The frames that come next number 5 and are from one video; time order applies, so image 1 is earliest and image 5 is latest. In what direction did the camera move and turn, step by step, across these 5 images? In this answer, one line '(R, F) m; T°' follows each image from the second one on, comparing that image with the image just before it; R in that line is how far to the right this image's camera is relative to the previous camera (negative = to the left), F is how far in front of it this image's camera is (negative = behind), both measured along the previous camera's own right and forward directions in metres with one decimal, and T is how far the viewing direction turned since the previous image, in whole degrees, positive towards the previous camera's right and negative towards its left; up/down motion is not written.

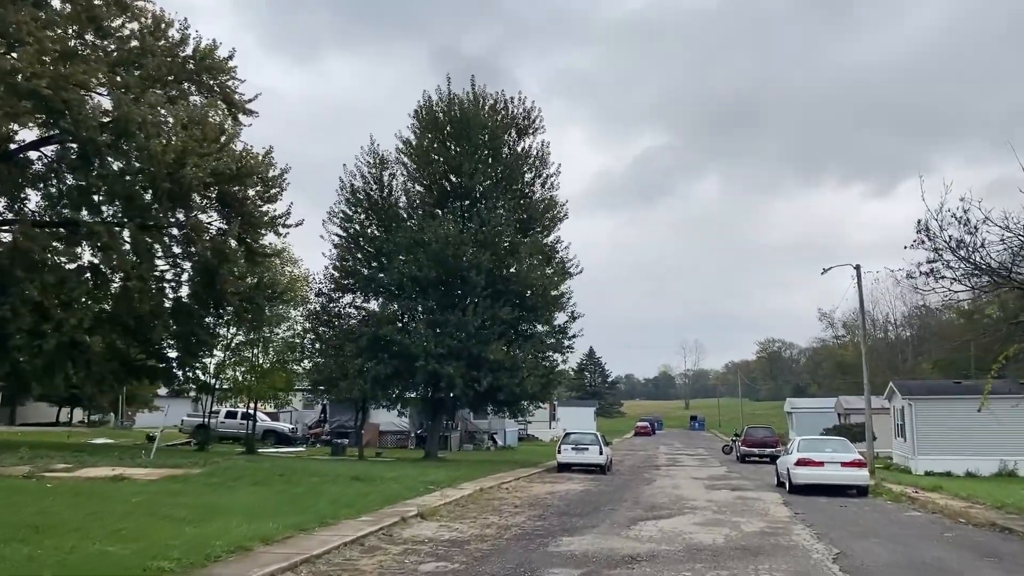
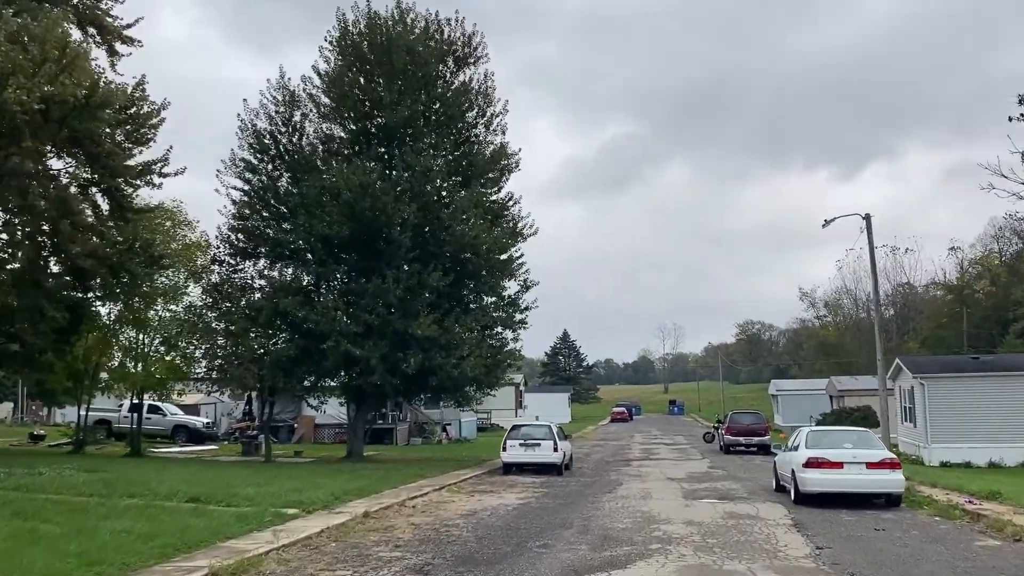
(+1.3, +5.6) m; +1°
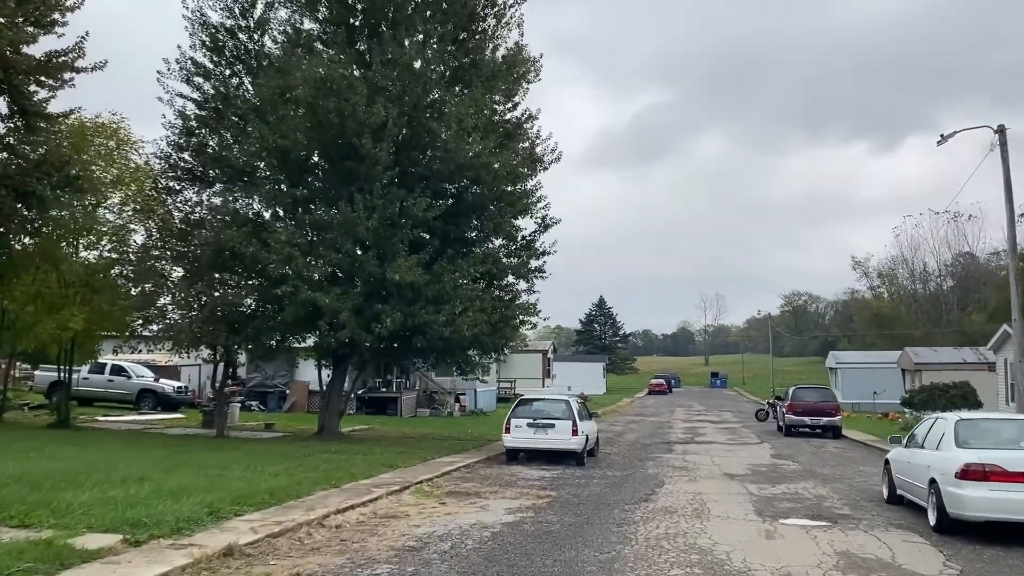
(+0.6, +5.7) m; -3°
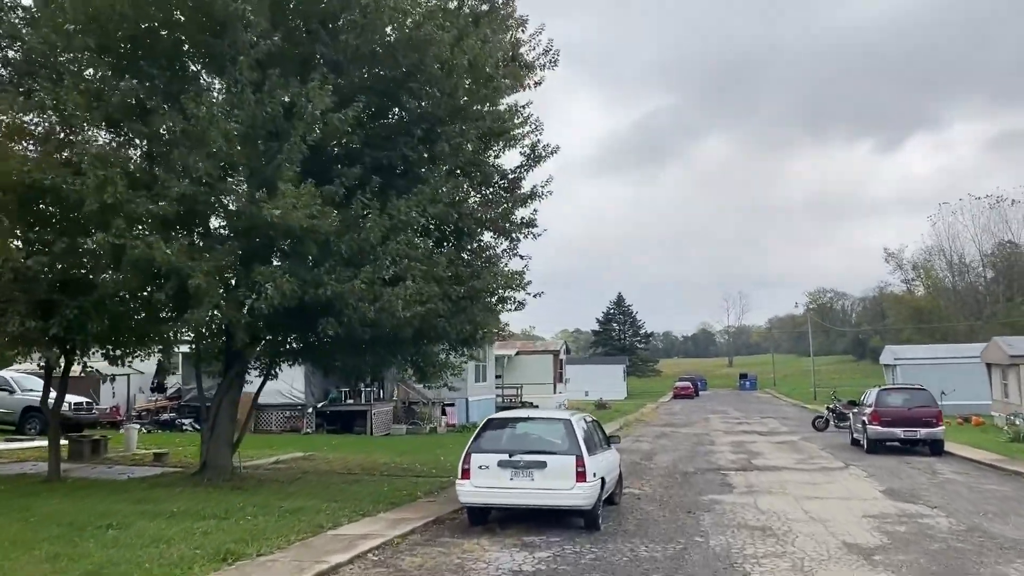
(+0.7, +7.3) m; -1°
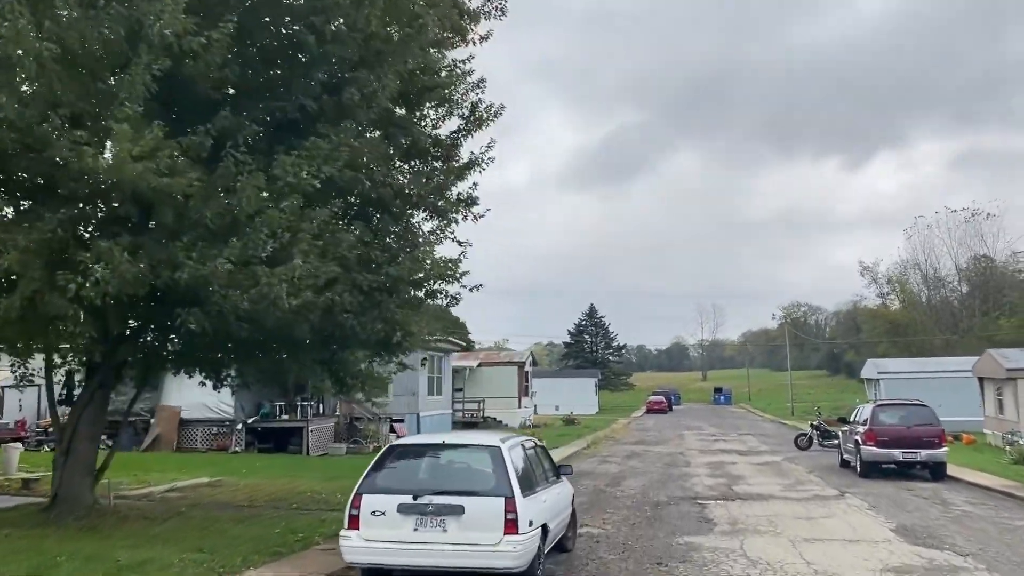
(+0.6, +2.7) m; +2°
